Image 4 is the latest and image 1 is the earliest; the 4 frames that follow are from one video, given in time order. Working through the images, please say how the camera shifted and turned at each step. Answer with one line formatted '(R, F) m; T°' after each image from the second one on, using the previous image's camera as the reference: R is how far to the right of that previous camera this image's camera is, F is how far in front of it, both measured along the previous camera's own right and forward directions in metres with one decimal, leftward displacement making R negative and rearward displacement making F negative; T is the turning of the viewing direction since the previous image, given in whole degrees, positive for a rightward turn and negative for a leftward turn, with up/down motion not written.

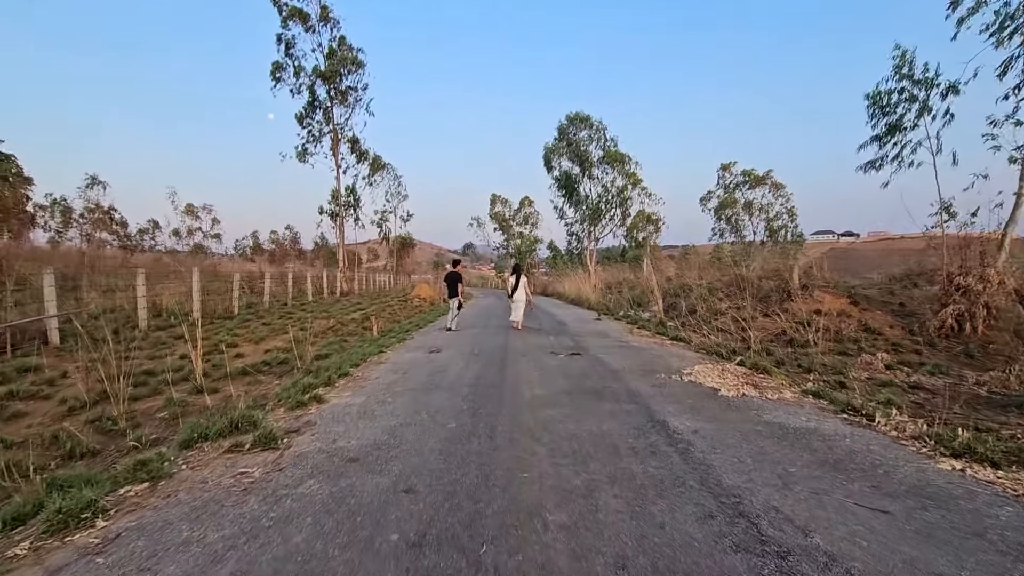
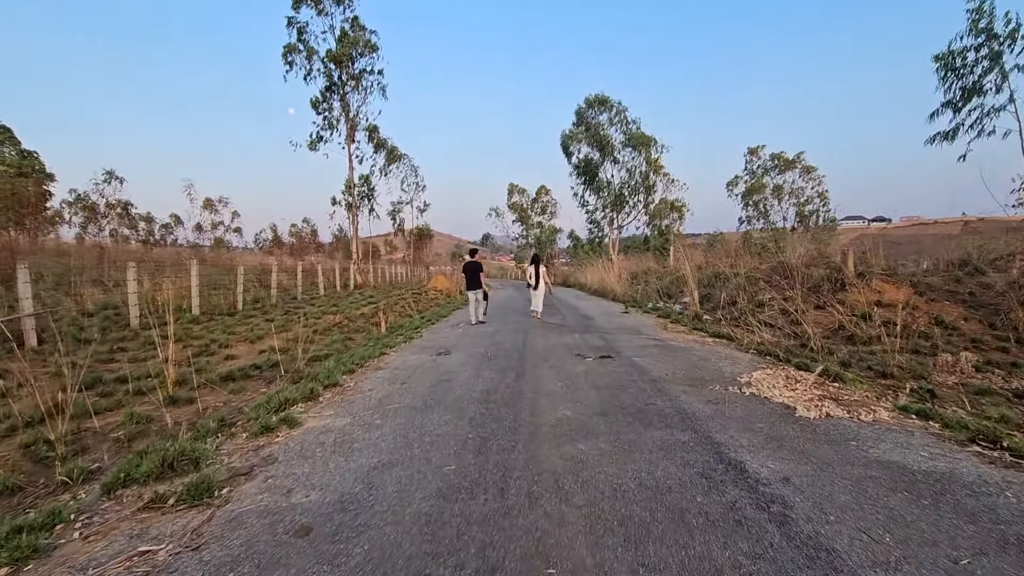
(0.0, +1.1) m; -2°
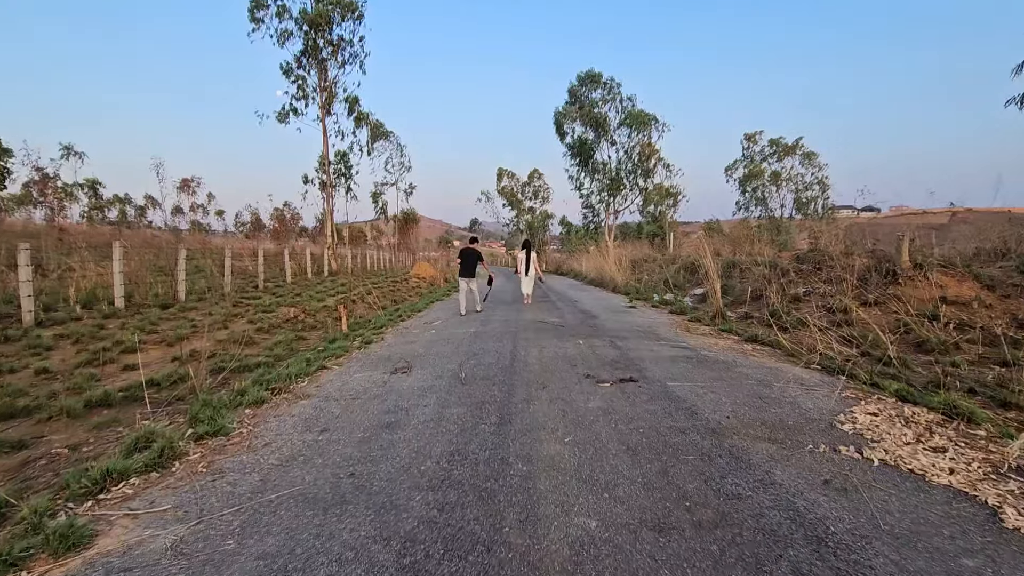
(+0.1, +2.0) m; +1°
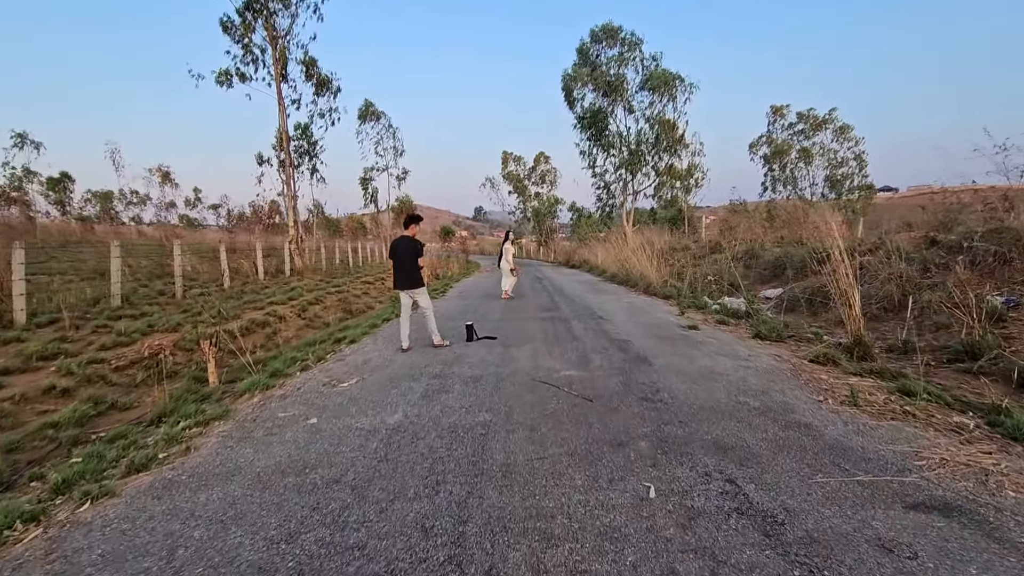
(+0.3, +4.2) m; -1°
